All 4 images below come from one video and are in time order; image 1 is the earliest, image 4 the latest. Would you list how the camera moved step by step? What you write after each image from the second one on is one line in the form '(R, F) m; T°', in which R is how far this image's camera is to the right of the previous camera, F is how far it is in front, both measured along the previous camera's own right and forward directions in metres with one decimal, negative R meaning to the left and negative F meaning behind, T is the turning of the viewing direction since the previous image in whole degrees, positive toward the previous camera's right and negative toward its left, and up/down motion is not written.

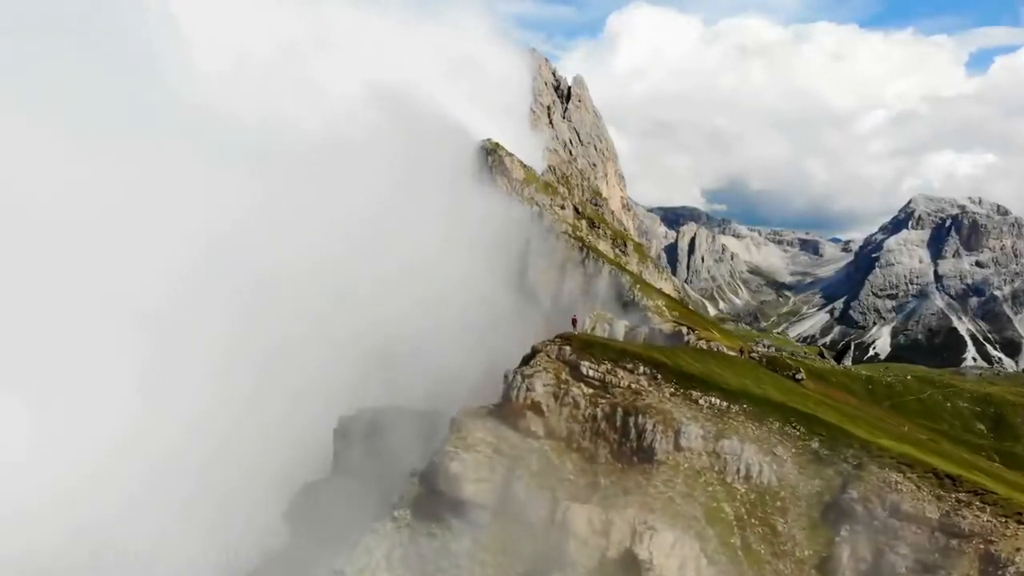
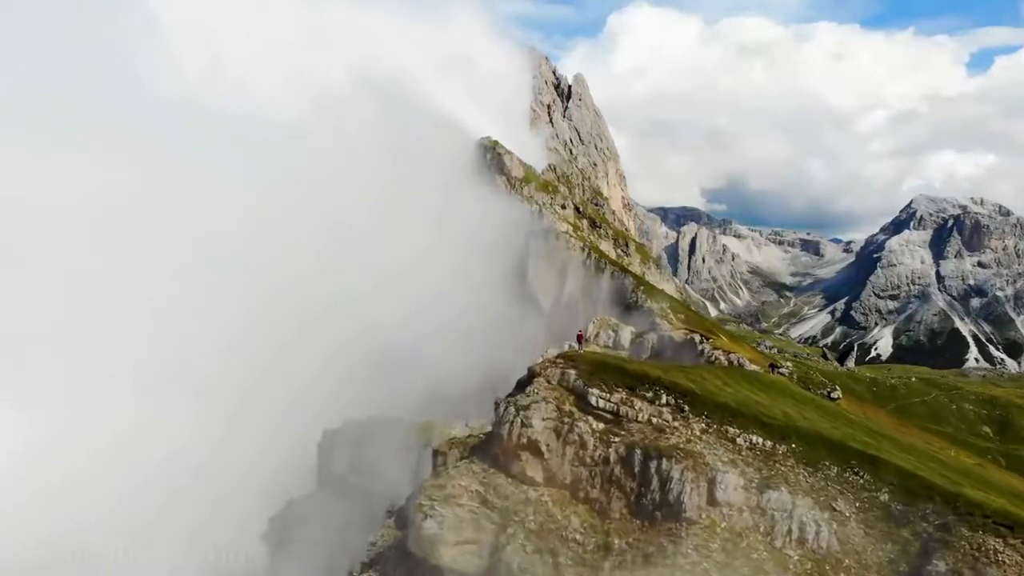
(+0.3, +6.5) m; 0°
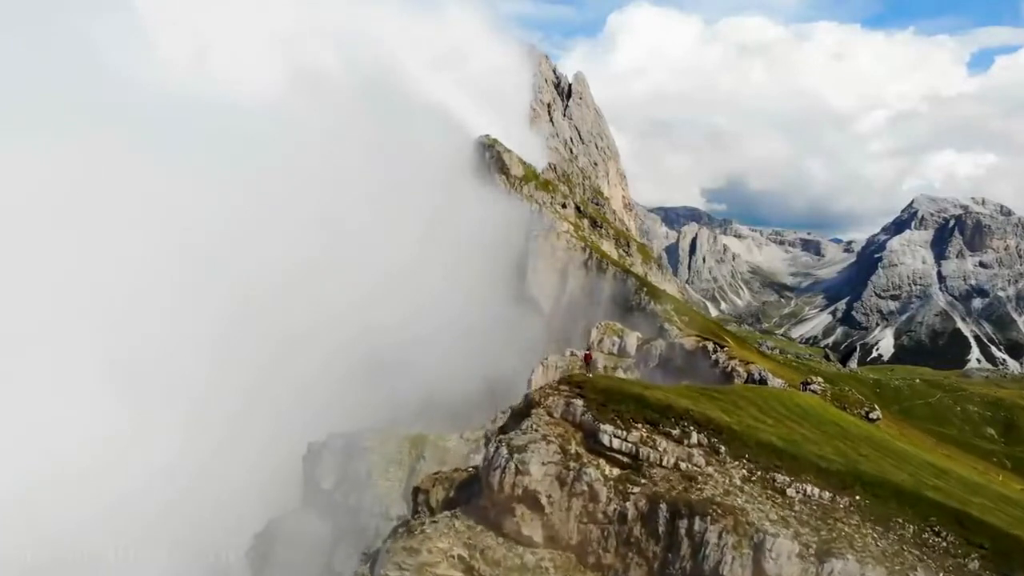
(+0.2, +5.3) m; 0°
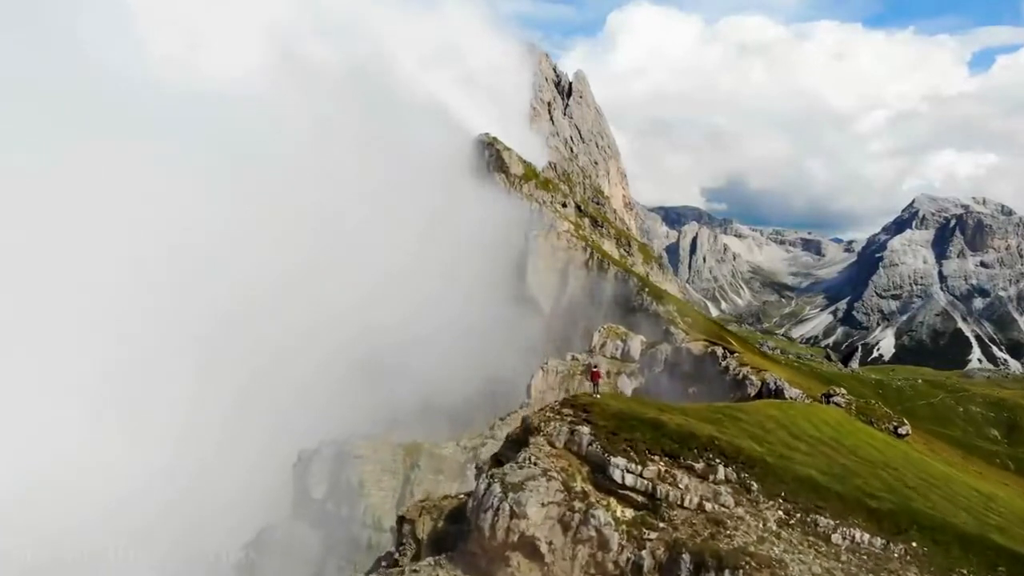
(+0.1, +3.3) m; 0°
